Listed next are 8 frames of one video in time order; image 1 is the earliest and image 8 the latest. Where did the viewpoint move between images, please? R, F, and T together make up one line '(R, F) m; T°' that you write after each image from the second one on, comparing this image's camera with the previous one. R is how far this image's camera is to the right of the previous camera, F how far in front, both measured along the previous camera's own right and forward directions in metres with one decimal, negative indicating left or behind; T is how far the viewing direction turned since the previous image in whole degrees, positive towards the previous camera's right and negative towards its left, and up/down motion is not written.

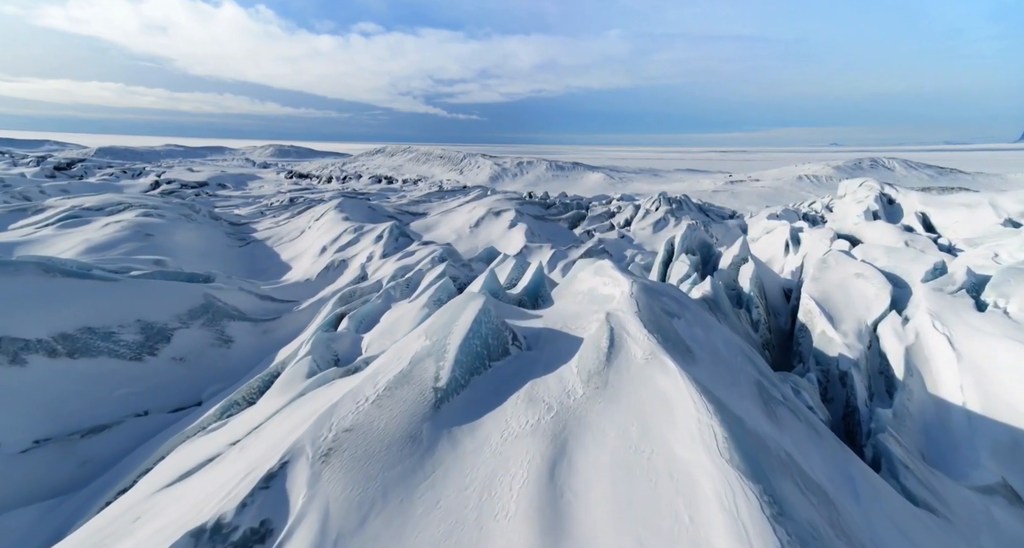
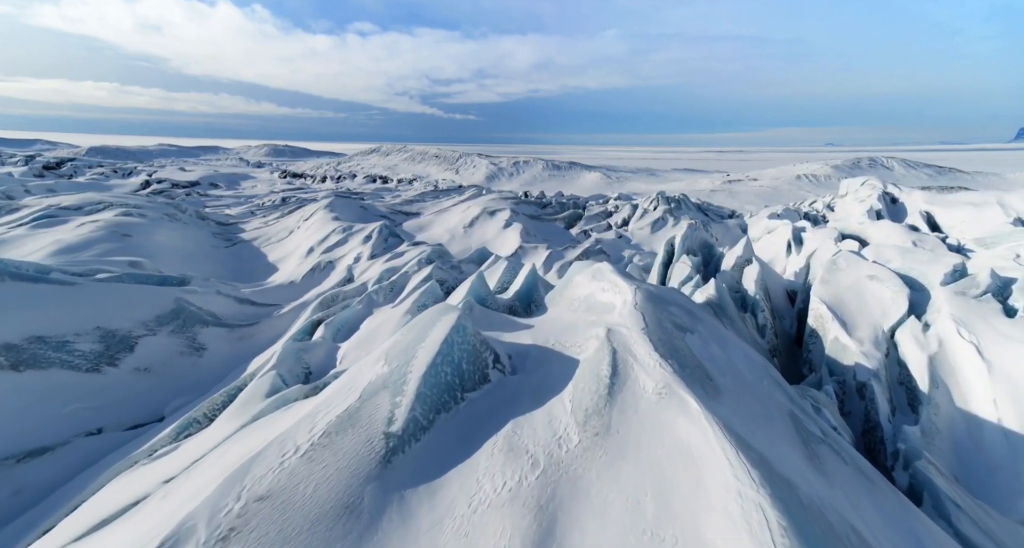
(+0.1, +0.7) m; 0°
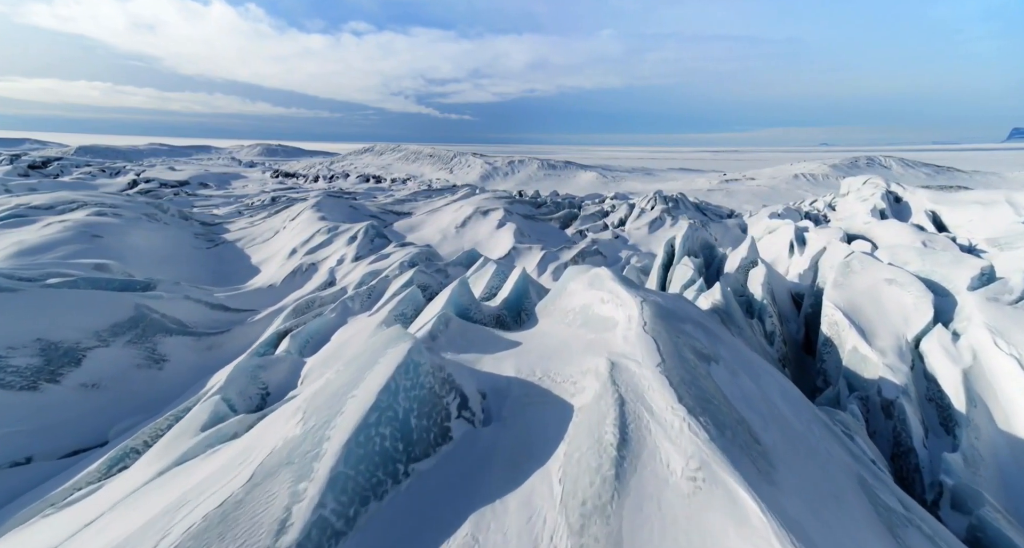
(+0.1, +0.8) m; +1°
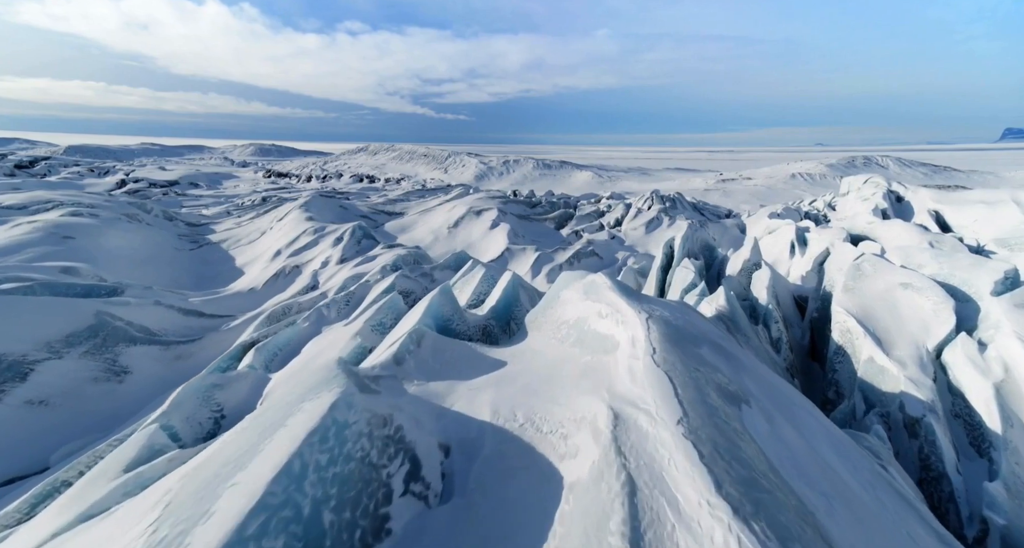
(+0.1, +0.7) m; +1°
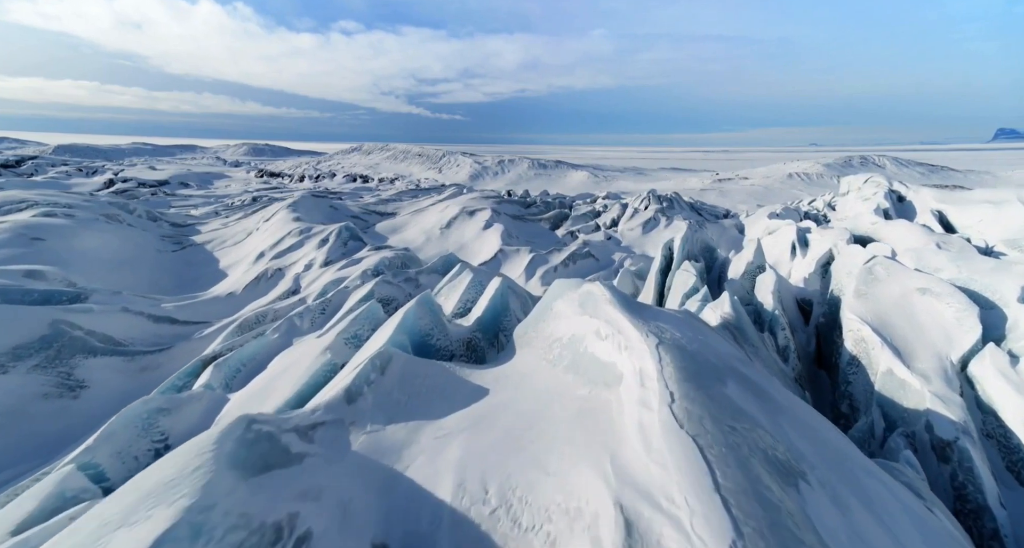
(+0.1, +0.6) m; +1°
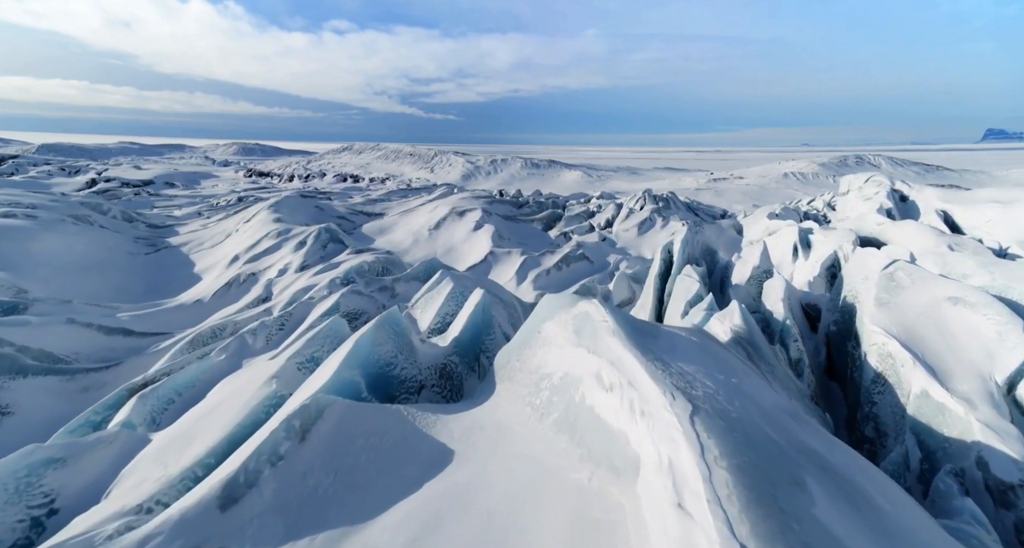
(+0.1, +0.9) m; +1°
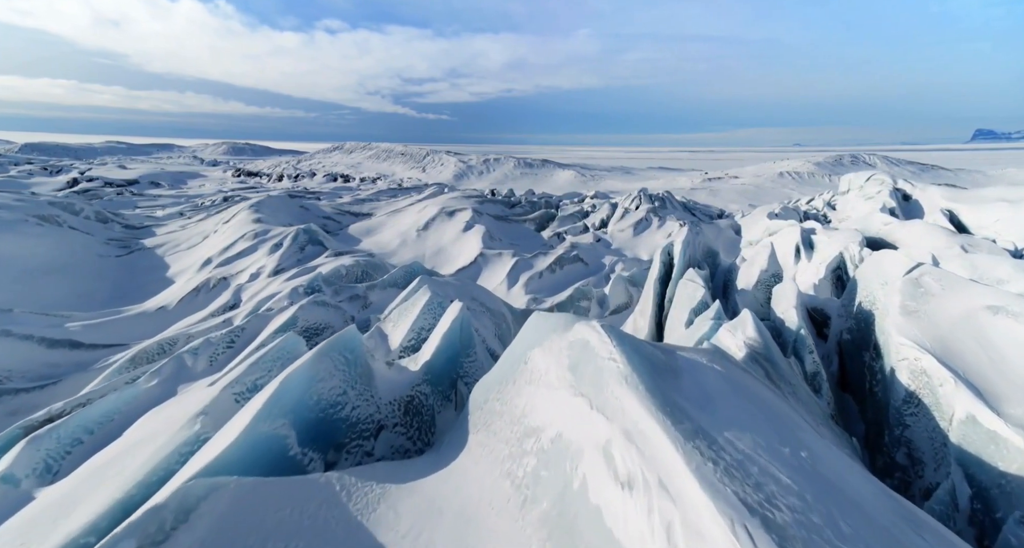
(+0.1, +0.9) m; +1°
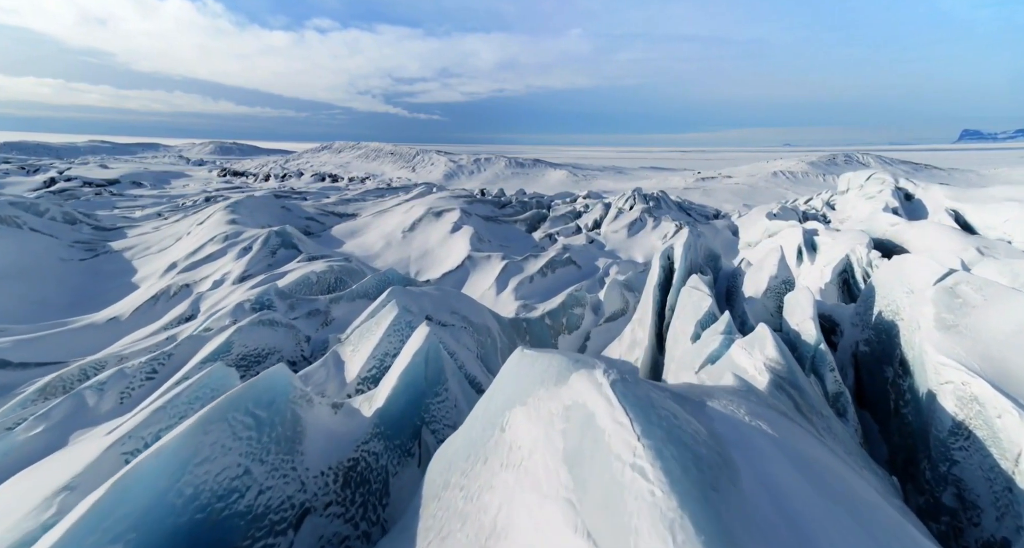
(+0.1, +1.0) m; +1°
